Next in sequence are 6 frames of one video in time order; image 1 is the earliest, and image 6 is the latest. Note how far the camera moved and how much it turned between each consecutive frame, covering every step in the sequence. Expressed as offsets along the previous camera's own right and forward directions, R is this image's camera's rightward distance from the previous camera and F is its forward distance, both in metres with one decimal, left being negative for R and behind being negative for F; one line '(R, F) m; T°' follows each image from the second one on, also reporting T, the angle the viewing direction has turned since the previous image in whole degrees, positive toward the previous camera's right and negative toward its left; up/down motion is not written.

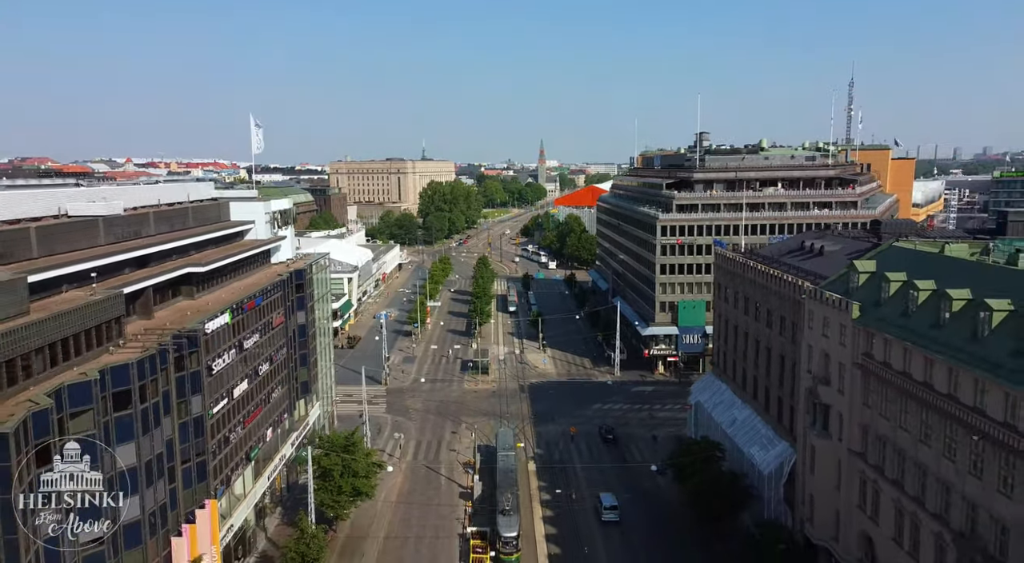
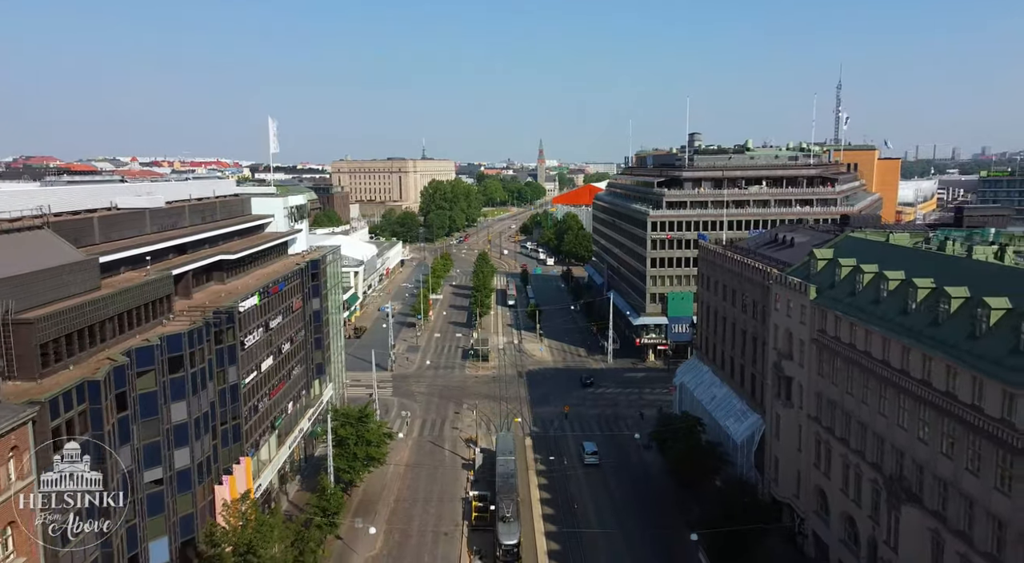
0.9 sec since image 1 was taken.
(+0.1, -6.9) m; 0°
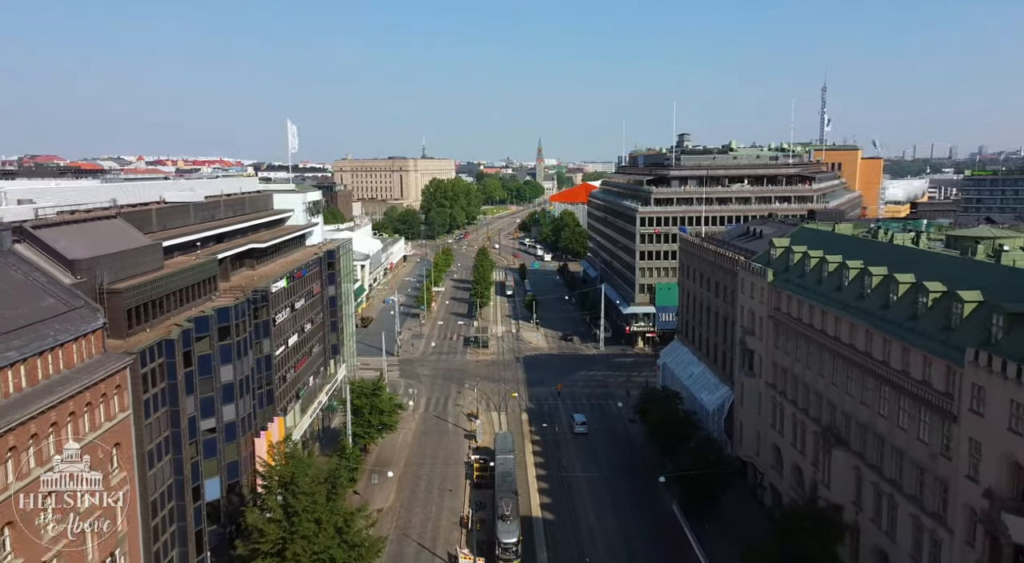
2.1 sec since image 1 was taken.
(+0.2, -8.8) m; 0°
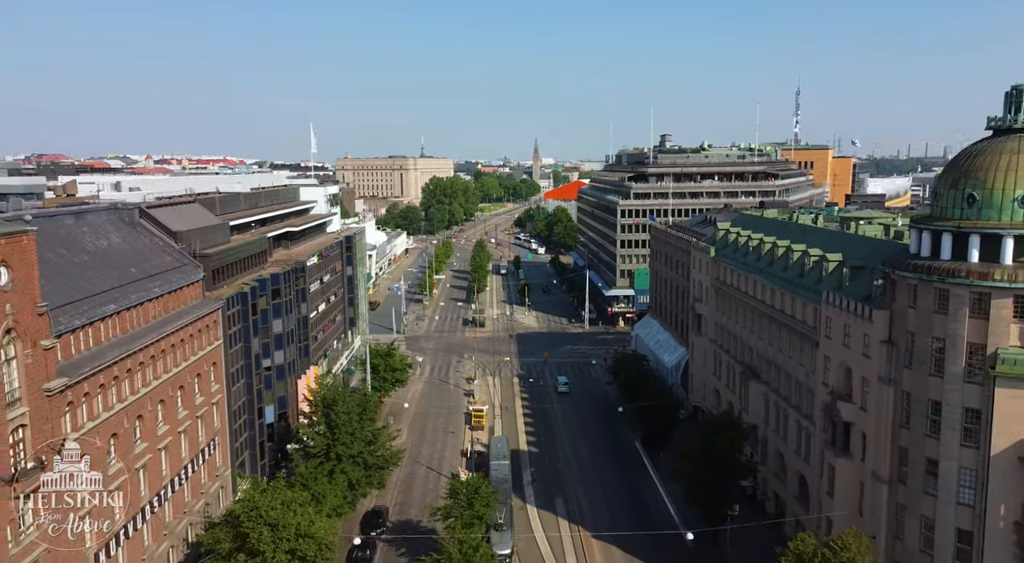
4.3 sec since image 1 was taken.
(+0.6, -15.4) m; 0°
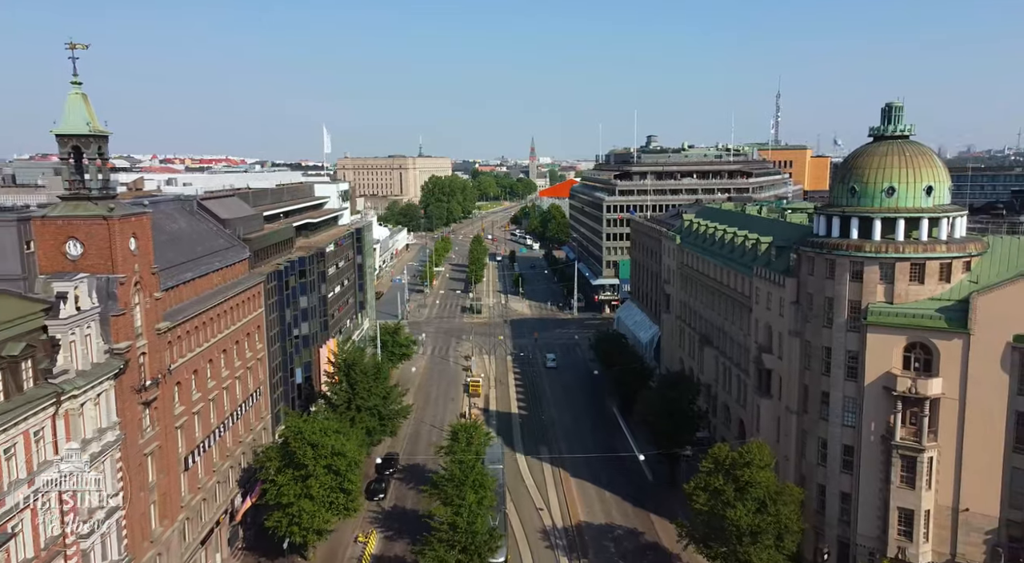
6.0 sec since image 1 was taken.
(+0.6, -12.5) m; 0°
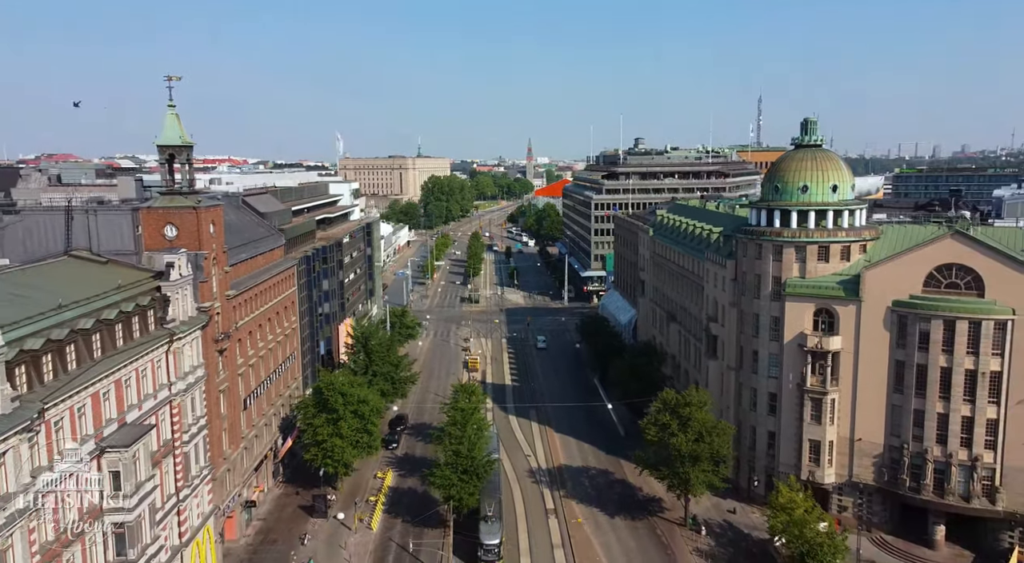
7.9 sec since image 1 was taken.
(+0.5, -13.4) m; 0°
